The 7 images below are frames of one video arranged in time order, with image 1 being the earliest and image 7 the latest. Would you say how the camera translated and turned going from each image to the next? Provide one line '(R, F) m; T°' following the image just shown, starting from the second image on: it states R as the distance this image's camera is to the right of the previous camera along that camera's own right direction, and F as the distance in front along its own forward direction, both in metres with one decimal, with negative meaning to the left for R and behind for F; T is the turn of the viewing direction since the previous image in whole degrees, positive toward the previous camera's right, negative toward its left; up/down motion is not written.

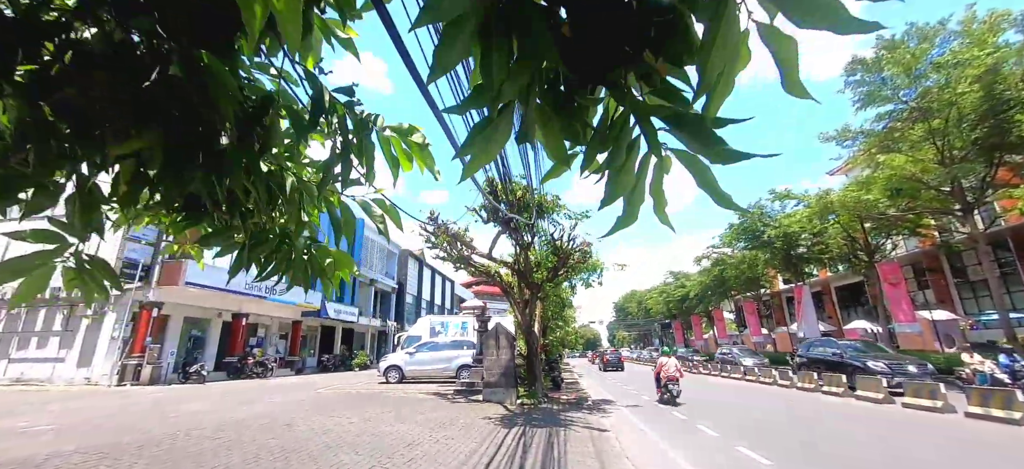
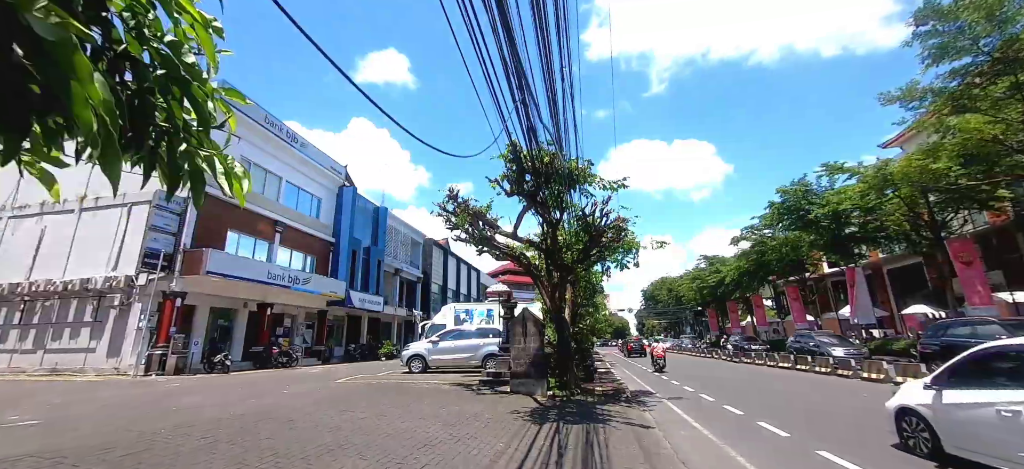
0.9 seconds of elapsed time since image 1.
(0.0, +1.0) m; -4°
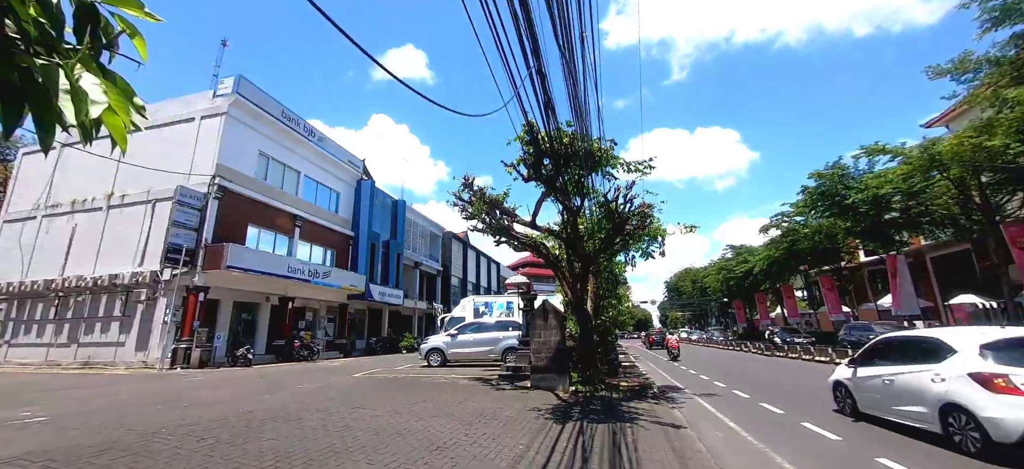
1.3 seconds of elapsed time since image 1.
(0.0, +0.5) m; -3°
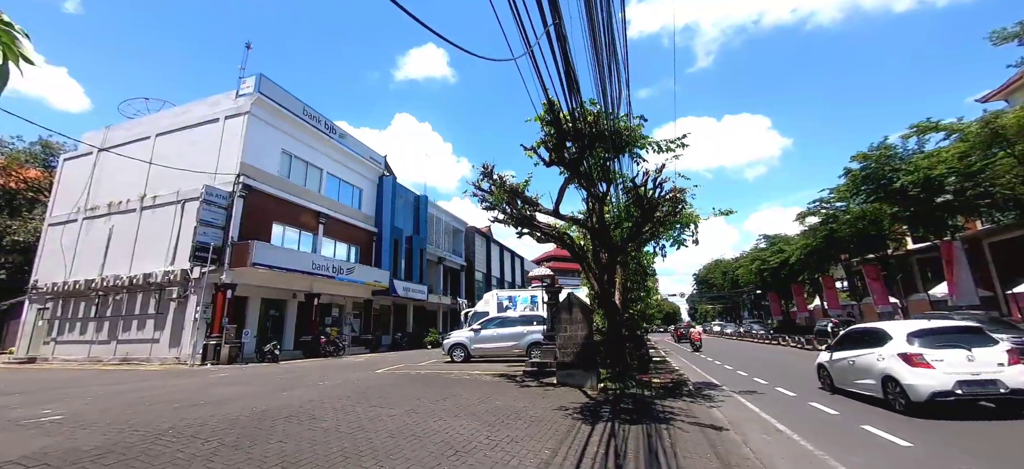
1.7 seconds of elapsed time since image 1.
(0.0, +0.5) m; -3°
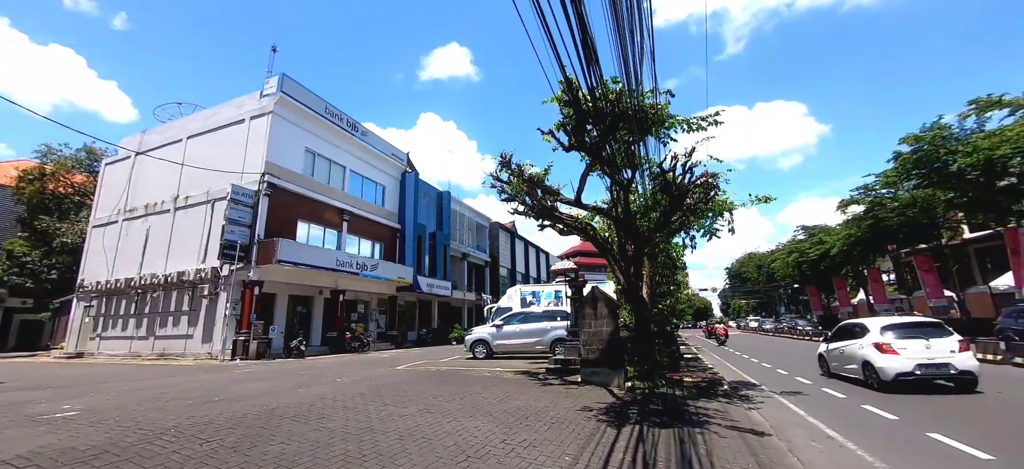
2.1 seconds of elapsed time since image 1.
(+0.1, +0.4) m; -4°
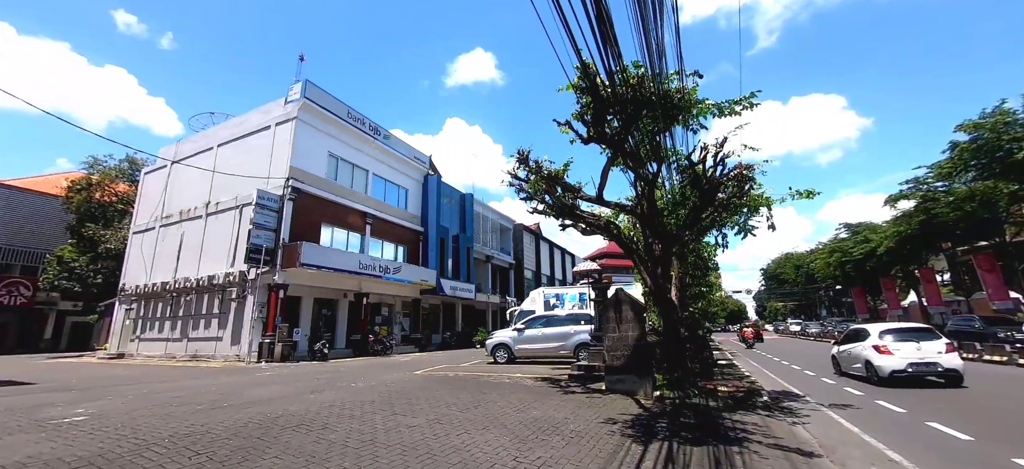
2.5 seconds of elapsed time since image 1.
(+0.2, +0.4) m; -4°
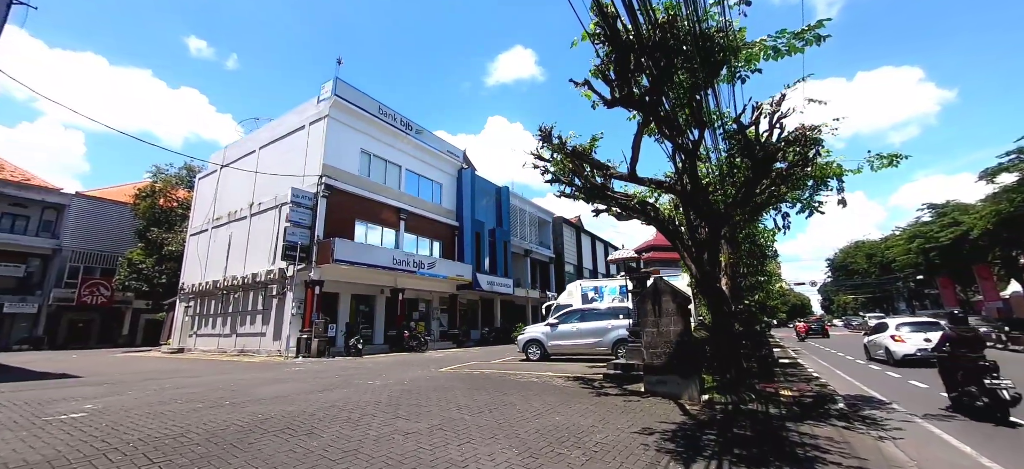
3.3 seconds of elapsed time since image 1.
(+0.4, +0.8) m; -6°
